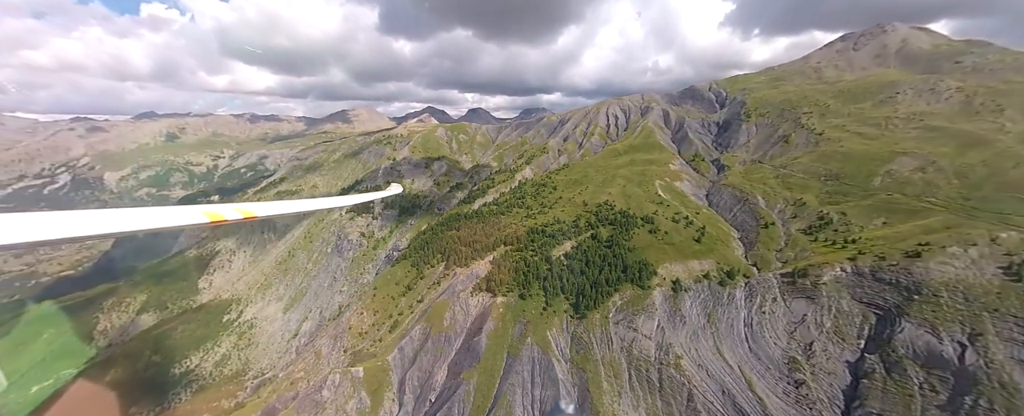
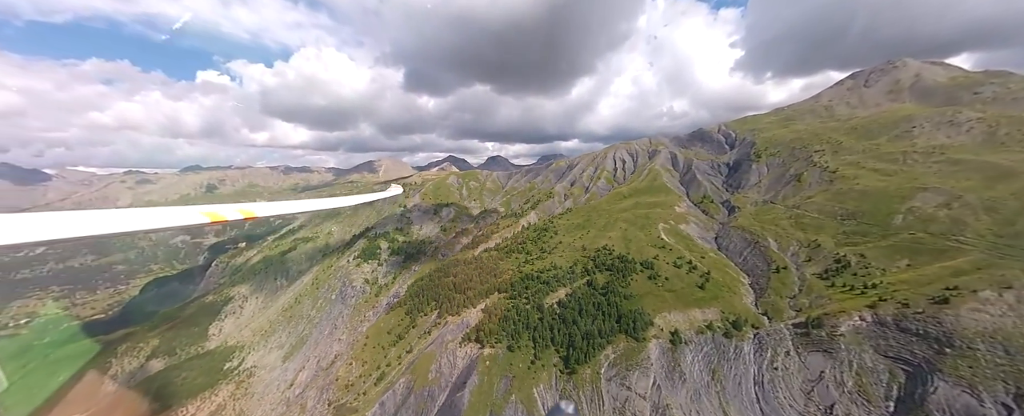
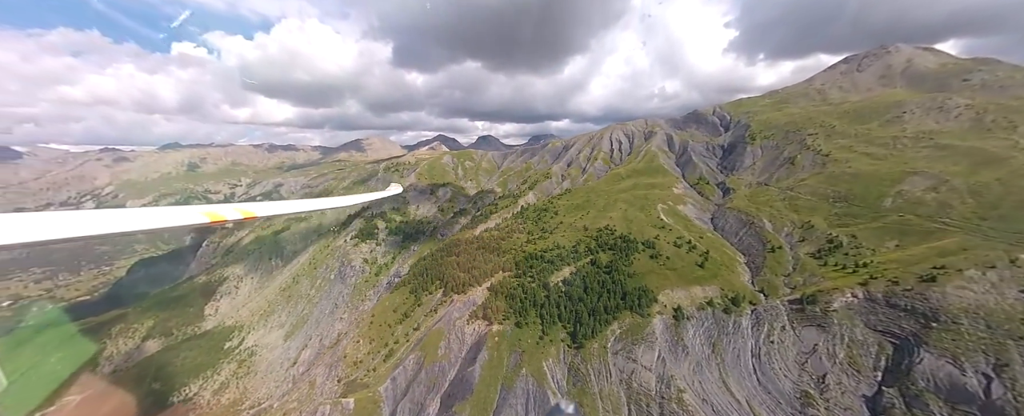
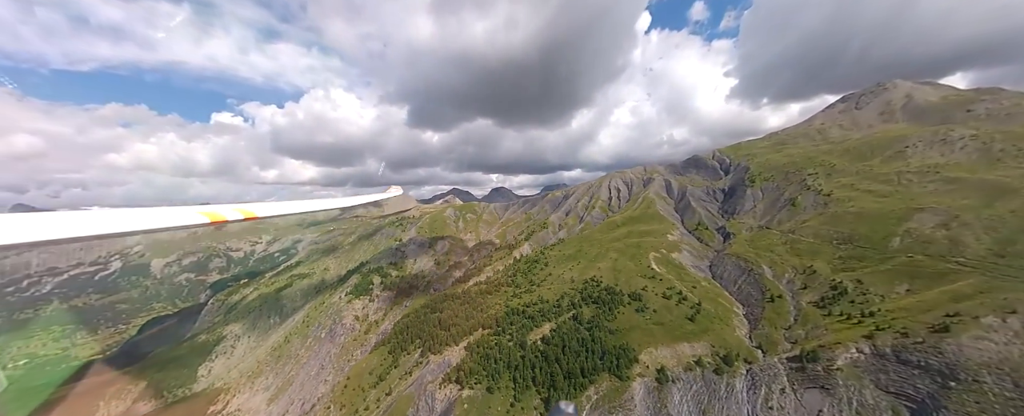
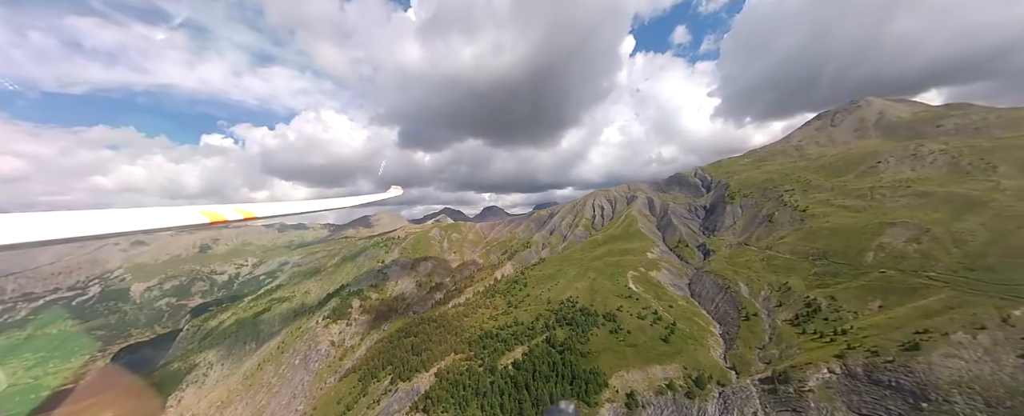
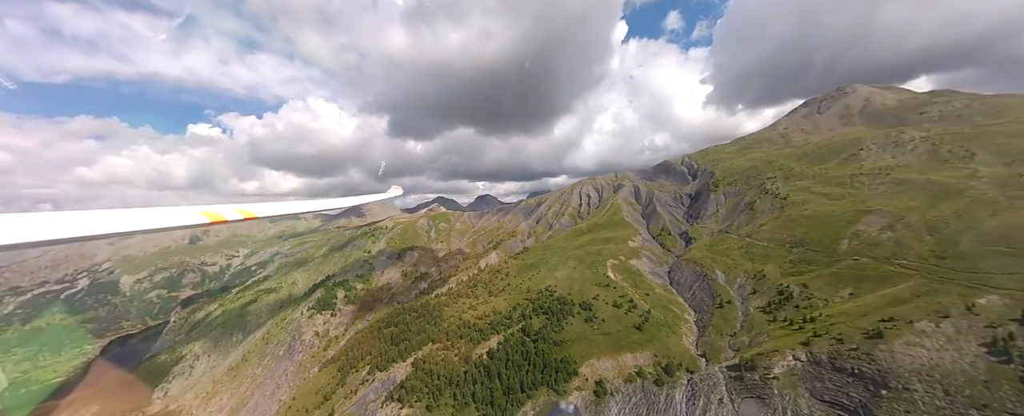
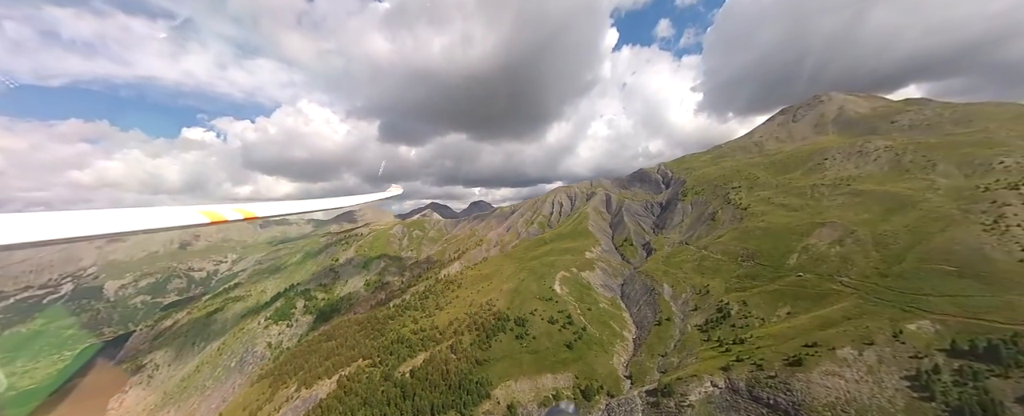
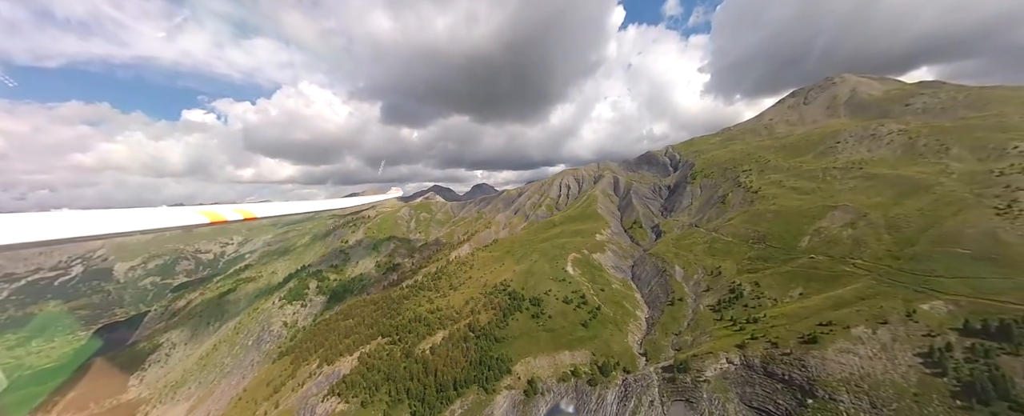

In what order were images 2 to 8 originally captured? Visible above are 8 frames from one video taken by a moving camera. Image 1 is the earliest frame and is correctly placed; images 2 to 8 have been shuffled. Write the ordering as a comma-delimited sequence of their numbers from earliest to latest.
3, 2, 4, 5, 6, 8, 7
